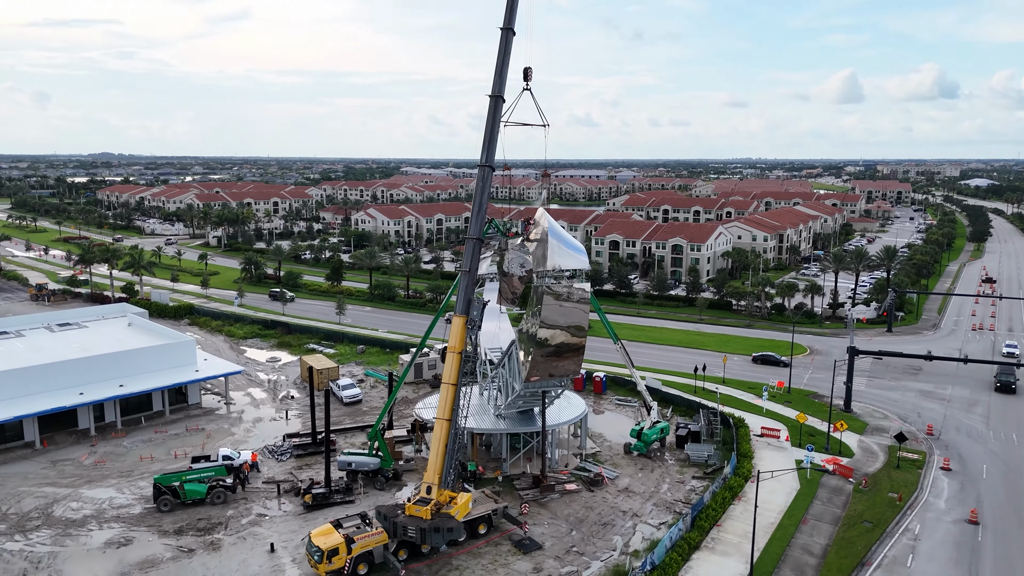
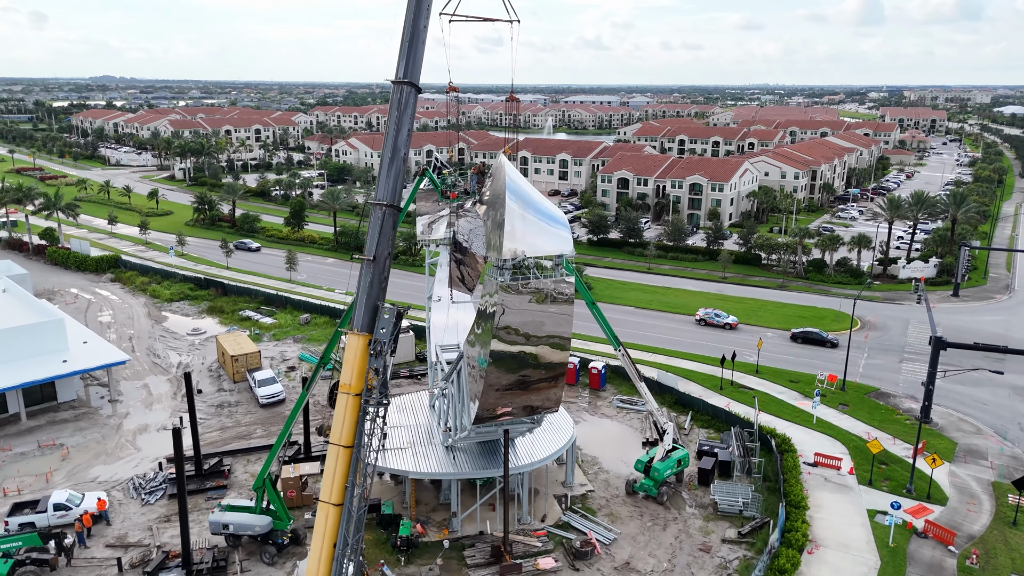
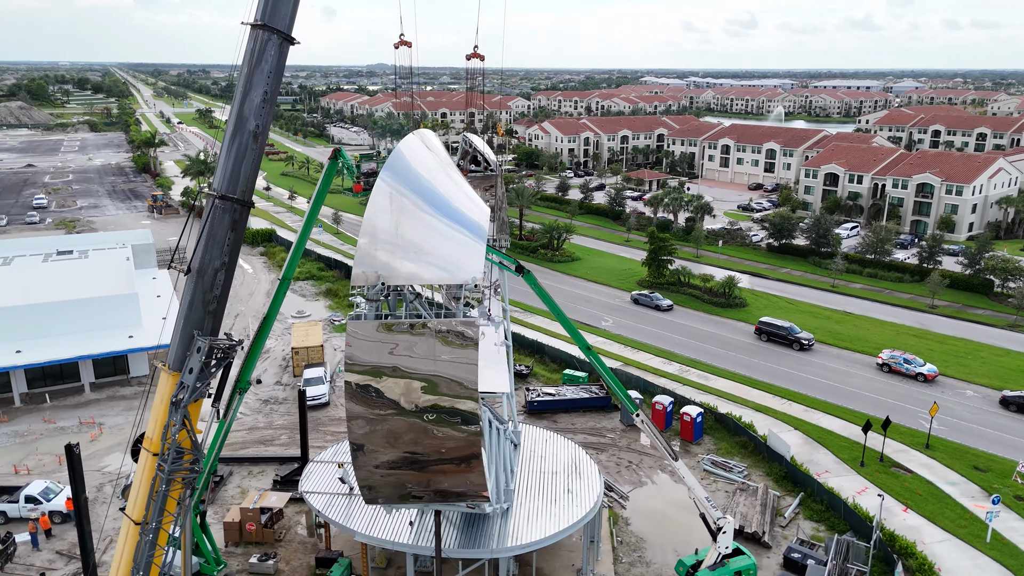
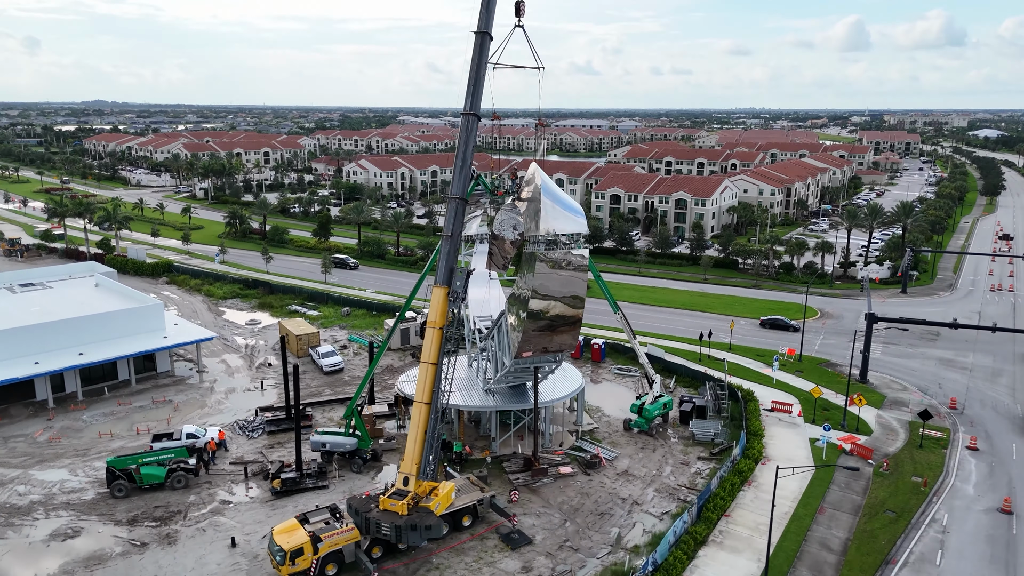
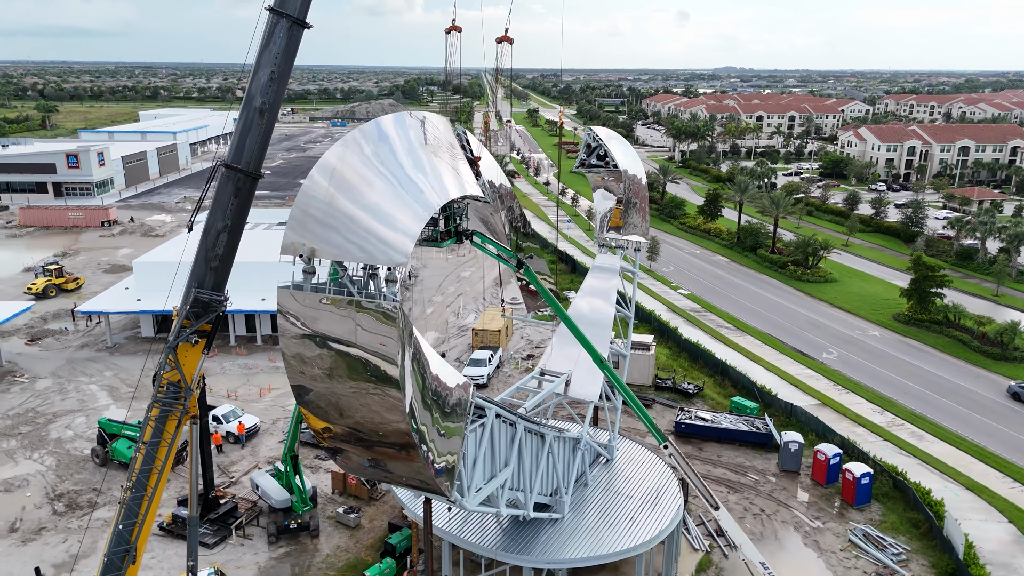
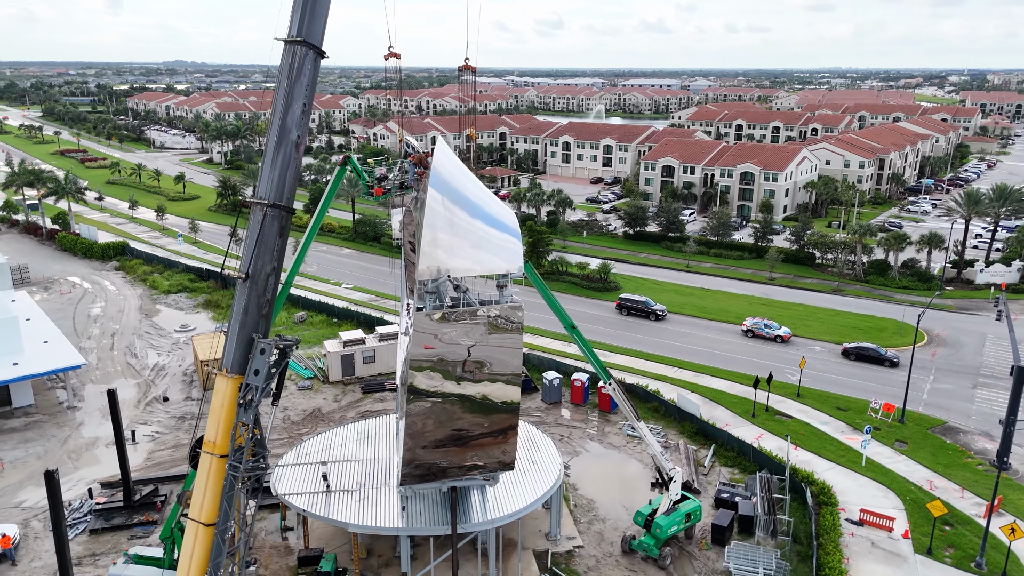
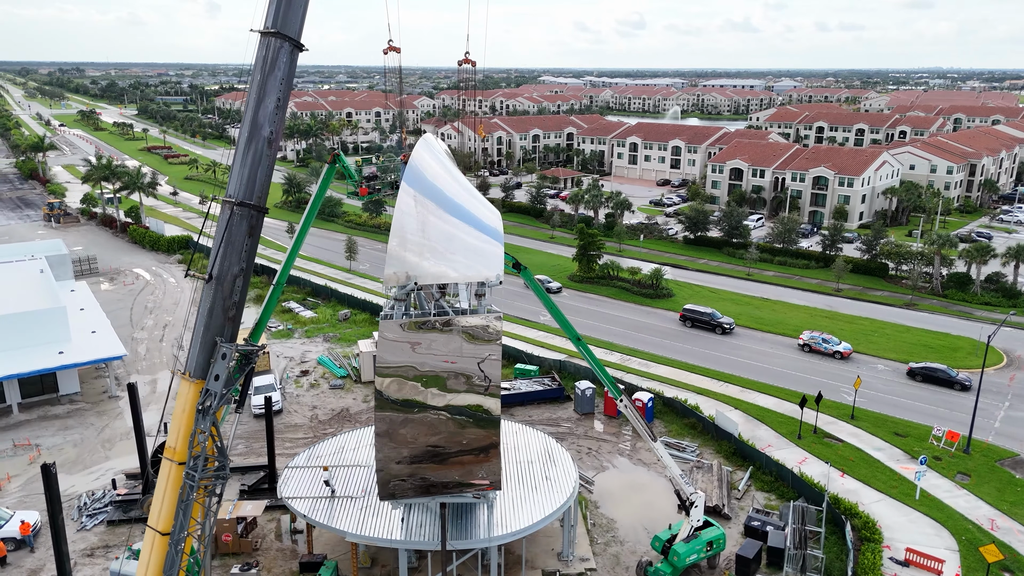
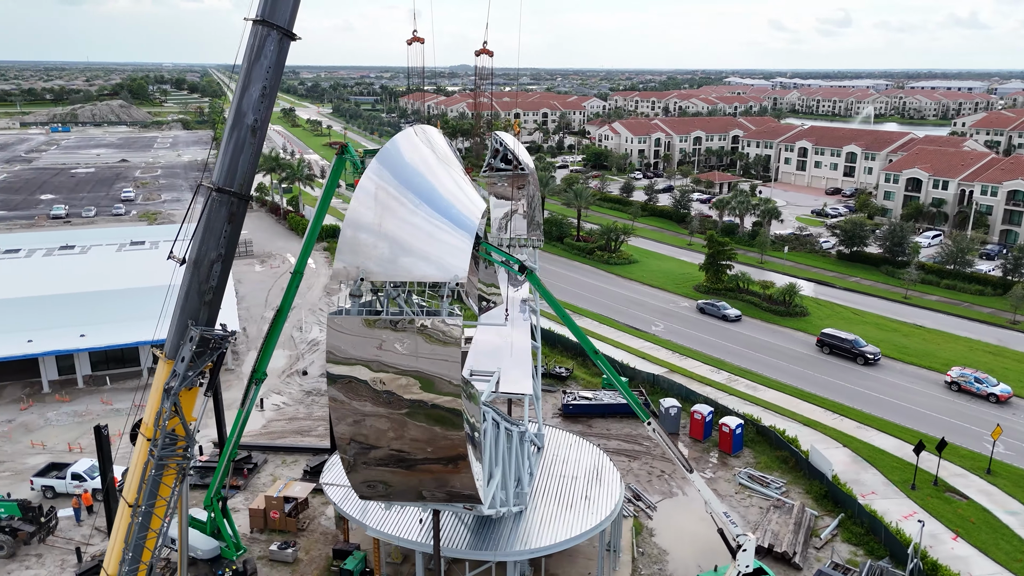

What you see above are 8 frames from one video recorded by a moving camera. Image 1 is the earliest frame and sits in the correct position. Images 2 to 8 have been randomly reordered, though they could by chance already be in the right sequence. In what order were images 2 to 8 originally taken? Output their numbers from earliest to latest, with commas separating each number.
4, 2, 6, 7, 3, 8, 5
